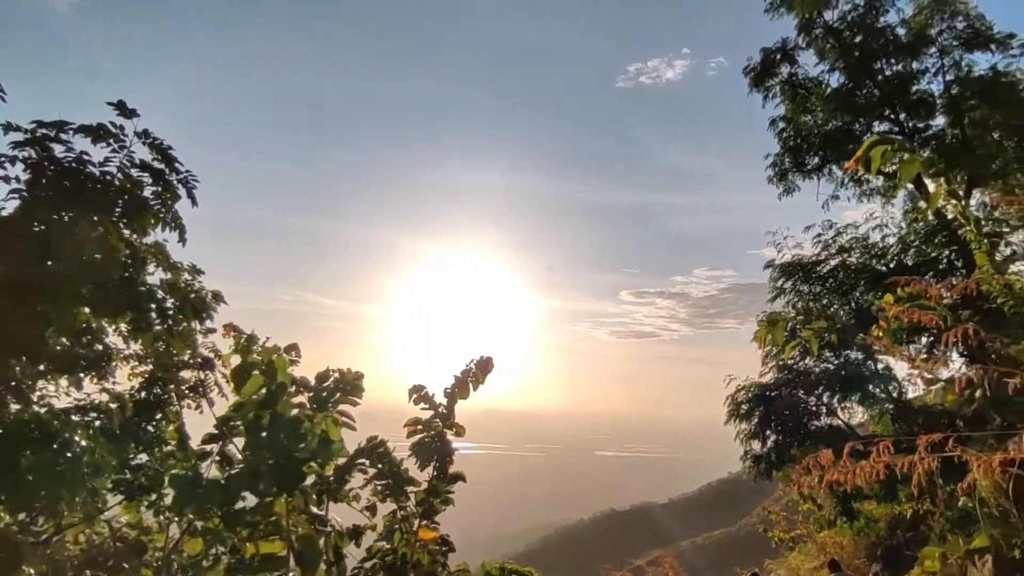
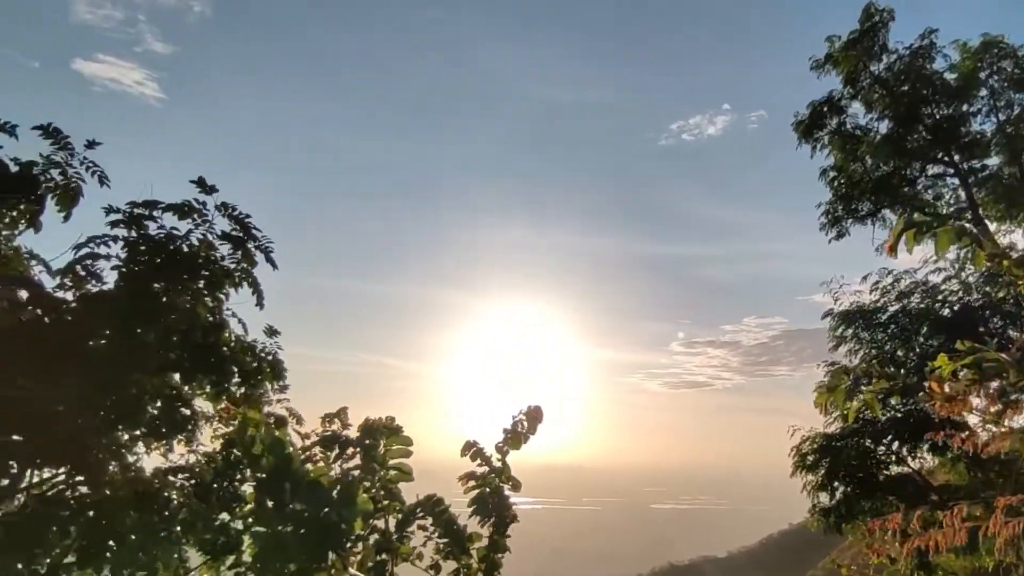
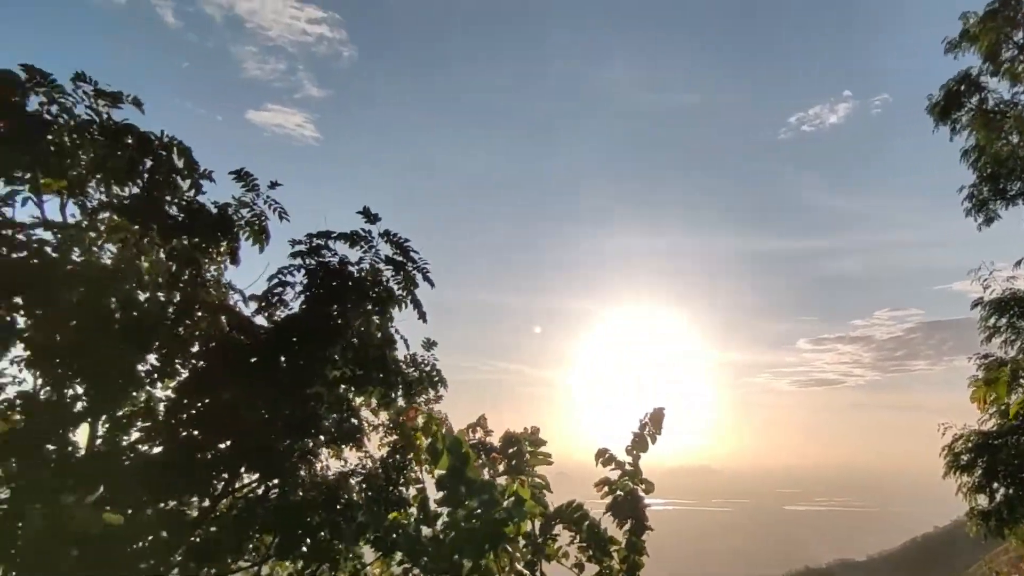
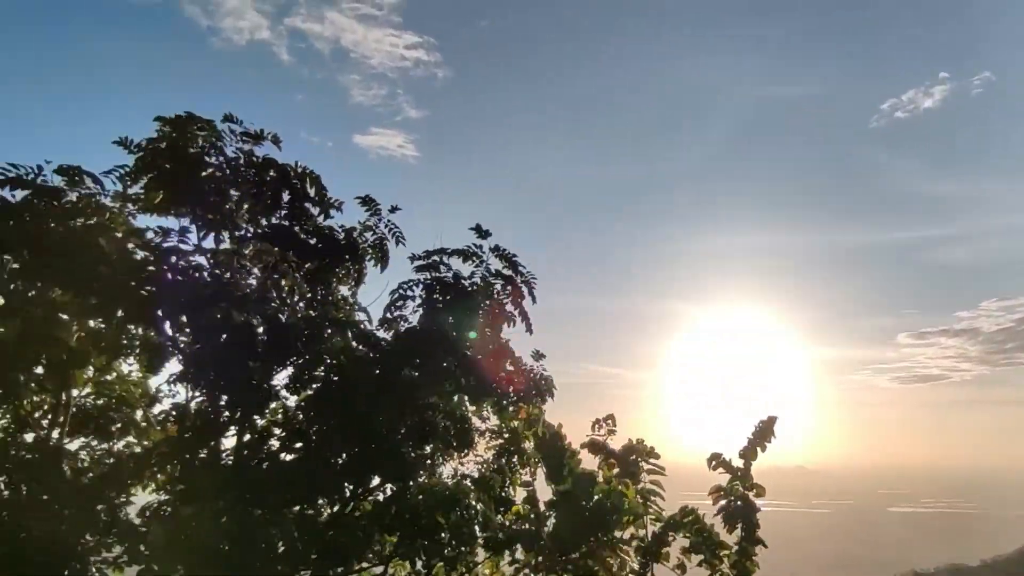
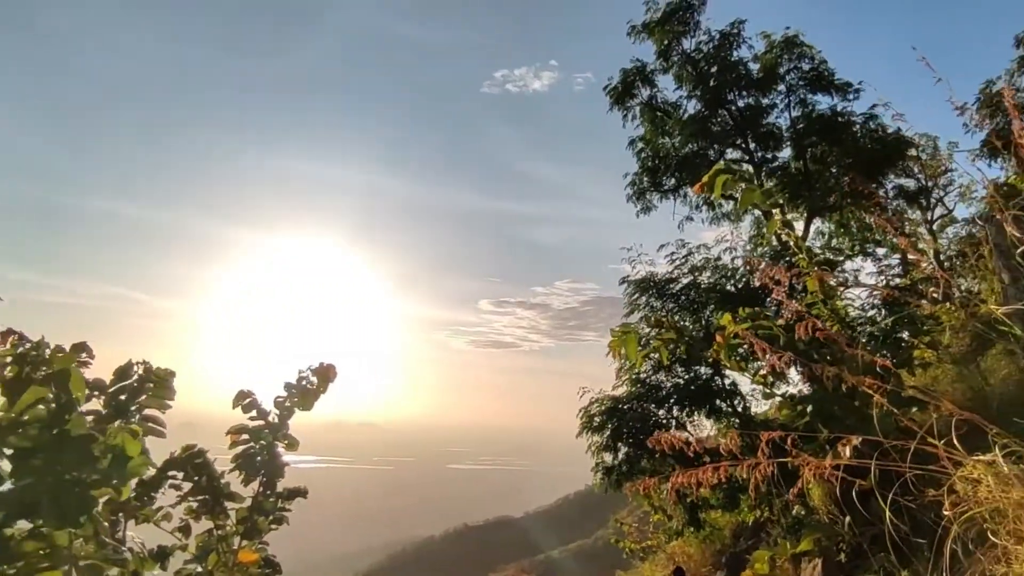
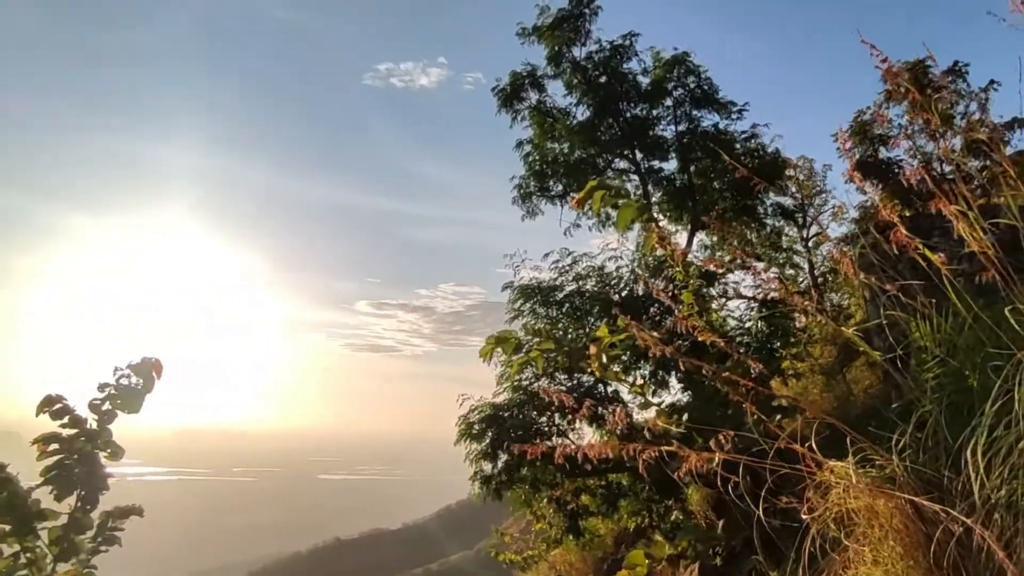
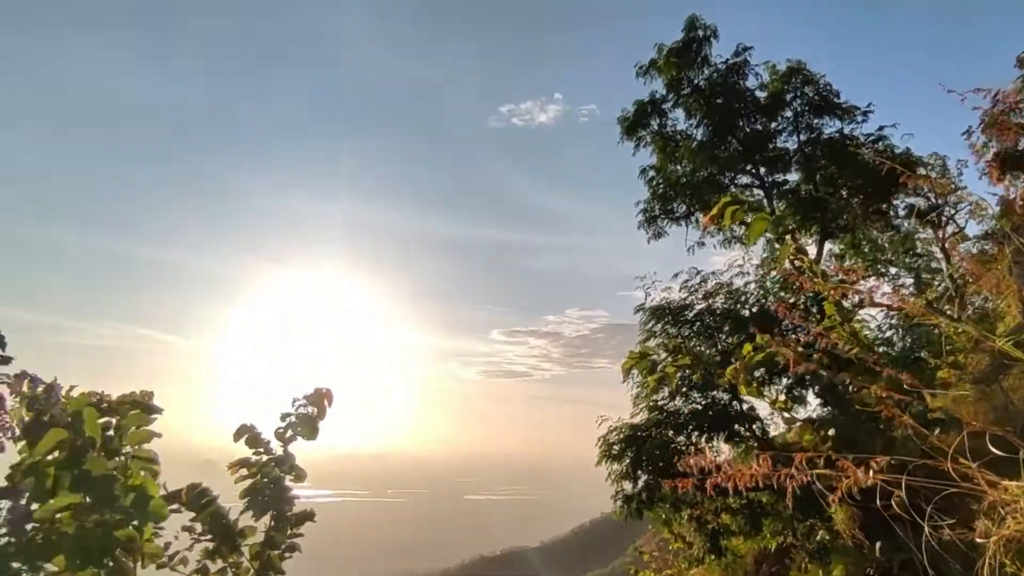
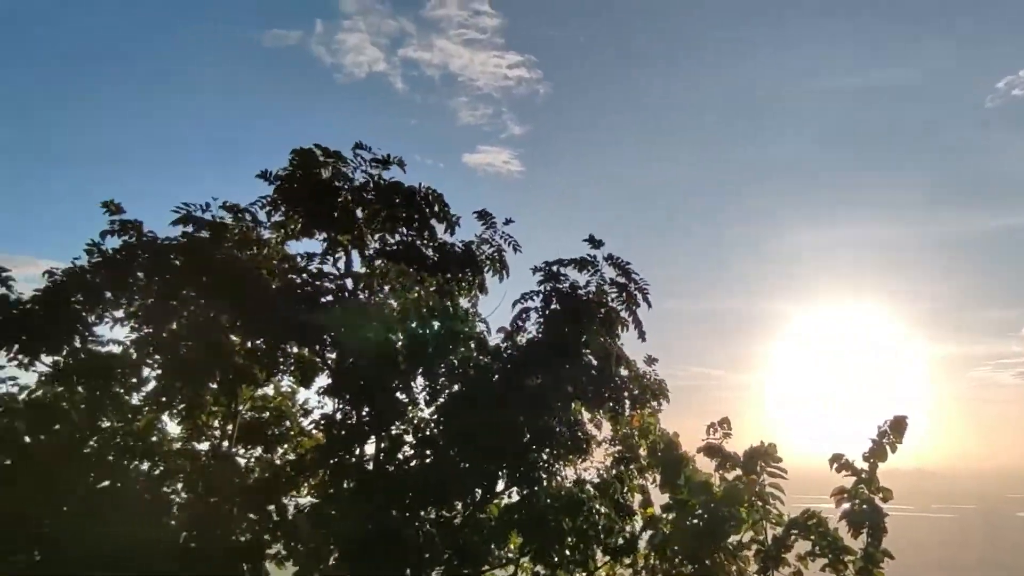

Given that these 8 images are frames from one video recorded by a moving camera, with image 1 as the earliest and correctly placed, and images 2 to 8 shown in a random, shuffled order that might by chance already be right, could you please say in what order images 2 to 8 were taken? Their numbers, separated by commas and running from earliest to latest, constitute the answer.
5, 6, 7, 2, 3, 4, 8
